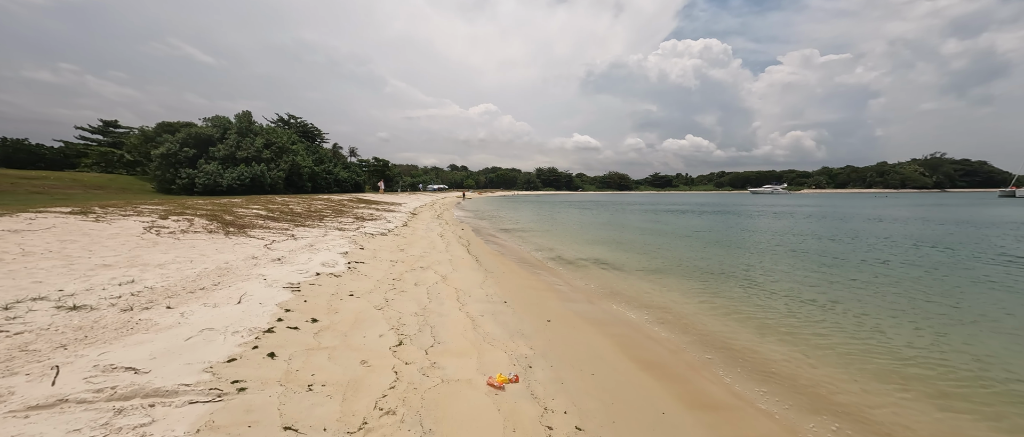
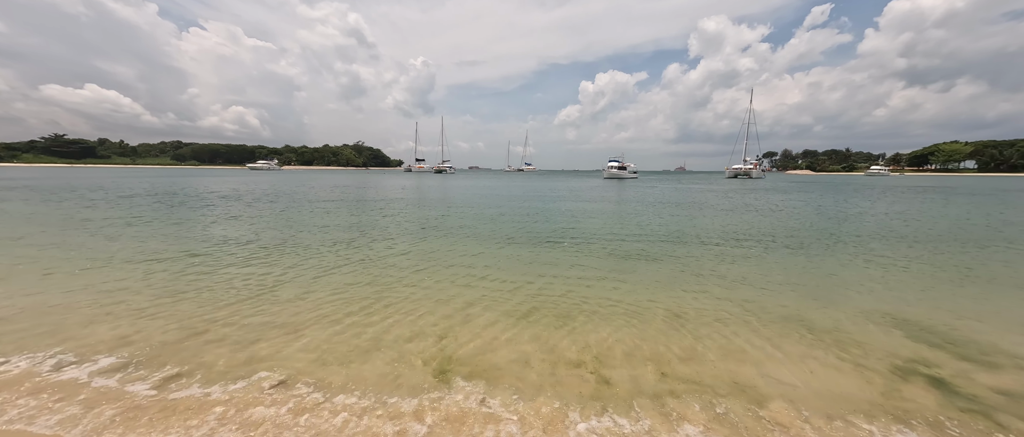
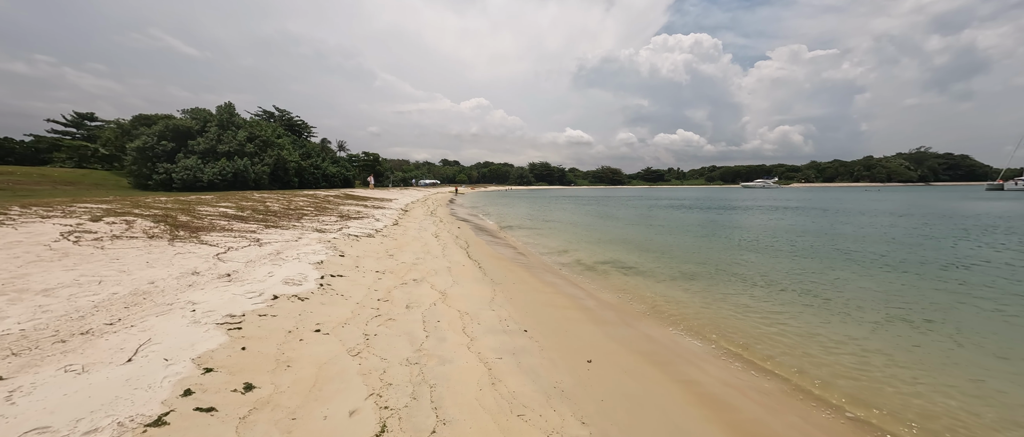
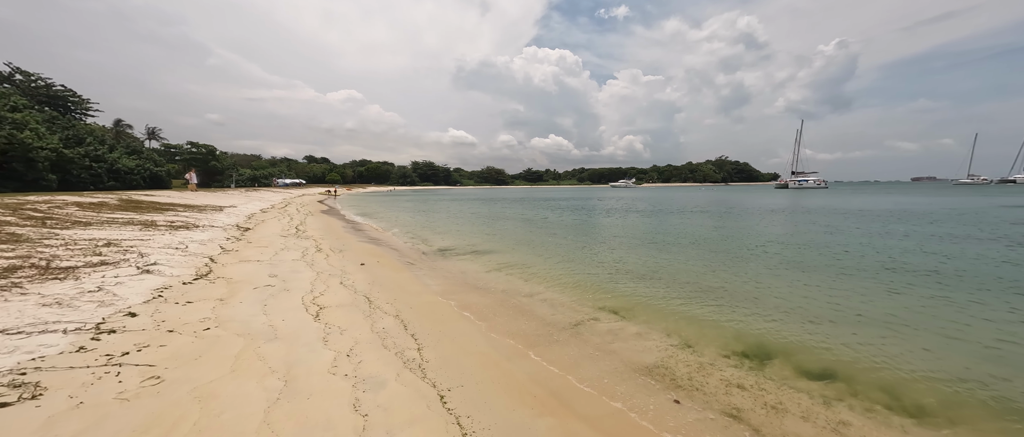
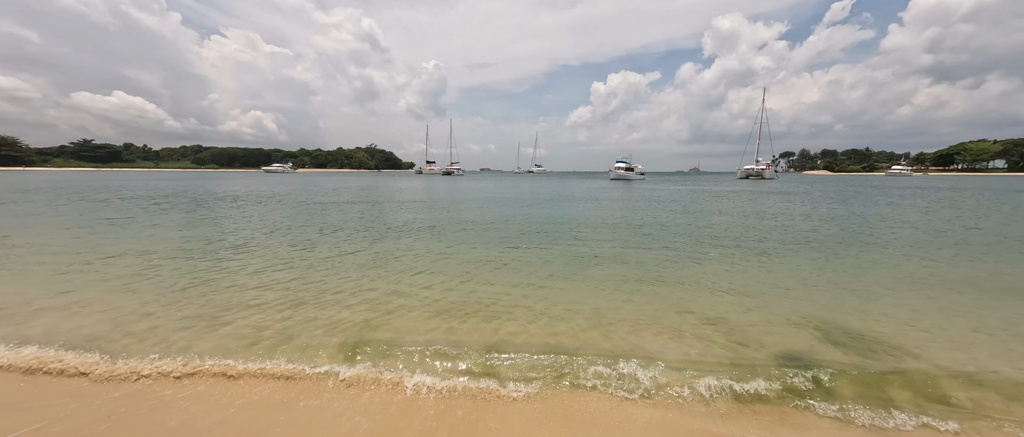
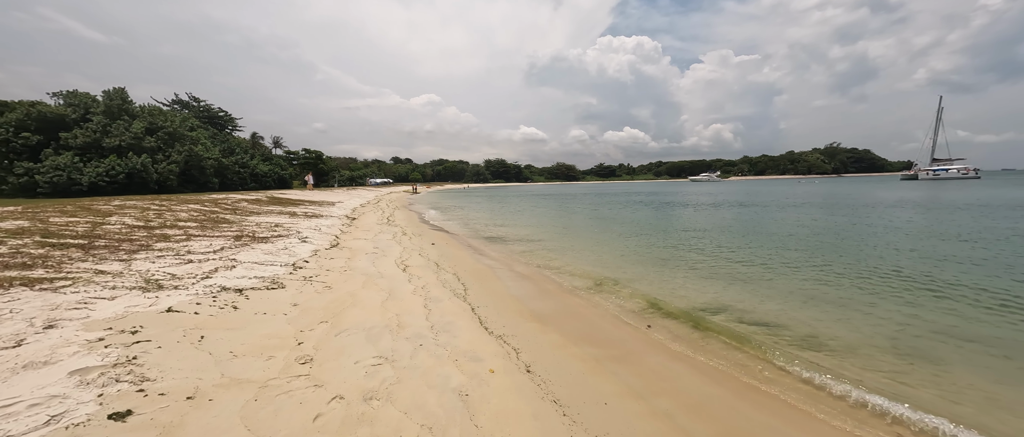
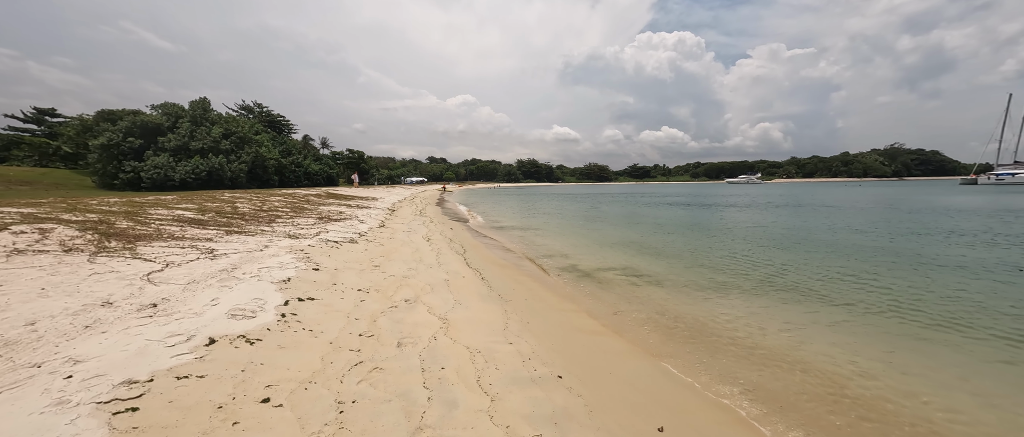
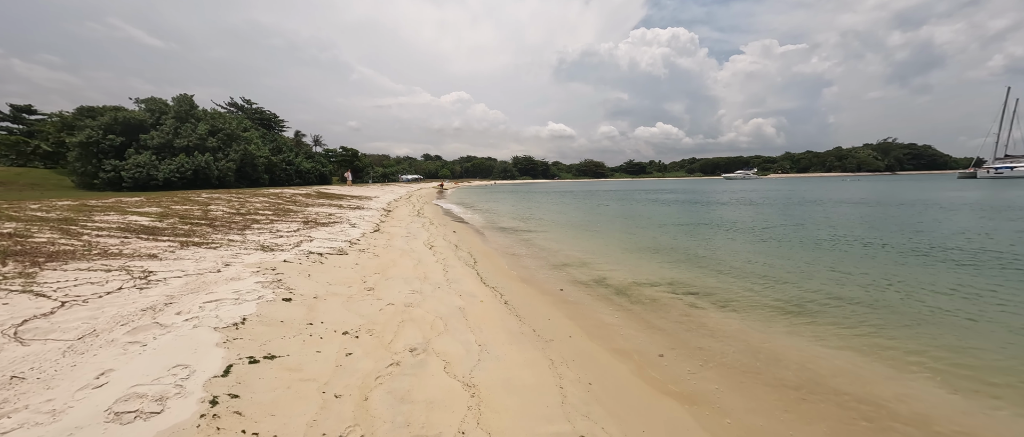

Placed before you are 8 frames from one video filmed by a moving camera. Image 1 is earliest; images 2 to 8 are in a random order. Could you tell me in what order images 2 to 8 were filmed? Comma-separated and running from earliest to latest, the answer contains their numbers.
3, 7, 8, 6, 4, 5, 2
